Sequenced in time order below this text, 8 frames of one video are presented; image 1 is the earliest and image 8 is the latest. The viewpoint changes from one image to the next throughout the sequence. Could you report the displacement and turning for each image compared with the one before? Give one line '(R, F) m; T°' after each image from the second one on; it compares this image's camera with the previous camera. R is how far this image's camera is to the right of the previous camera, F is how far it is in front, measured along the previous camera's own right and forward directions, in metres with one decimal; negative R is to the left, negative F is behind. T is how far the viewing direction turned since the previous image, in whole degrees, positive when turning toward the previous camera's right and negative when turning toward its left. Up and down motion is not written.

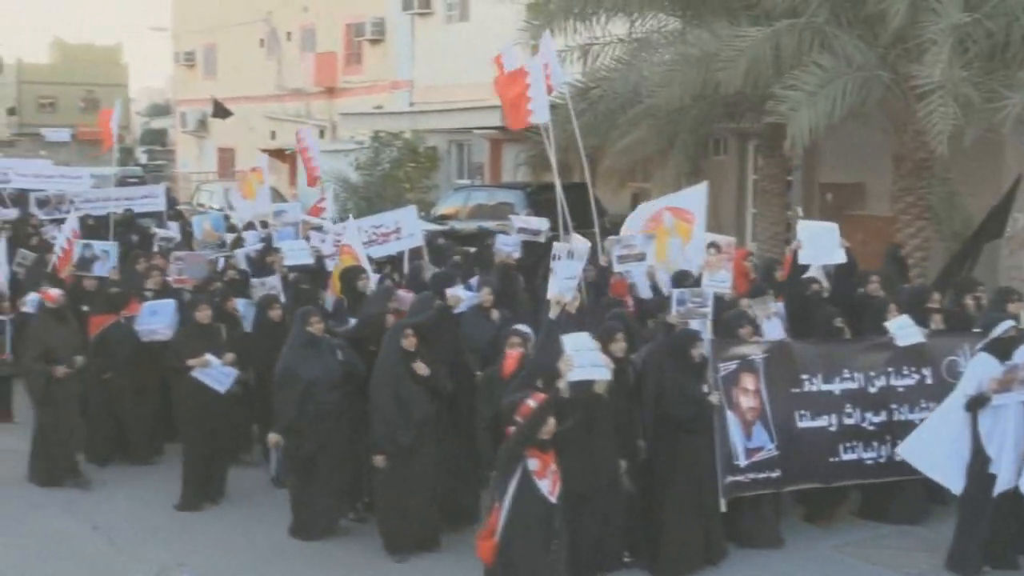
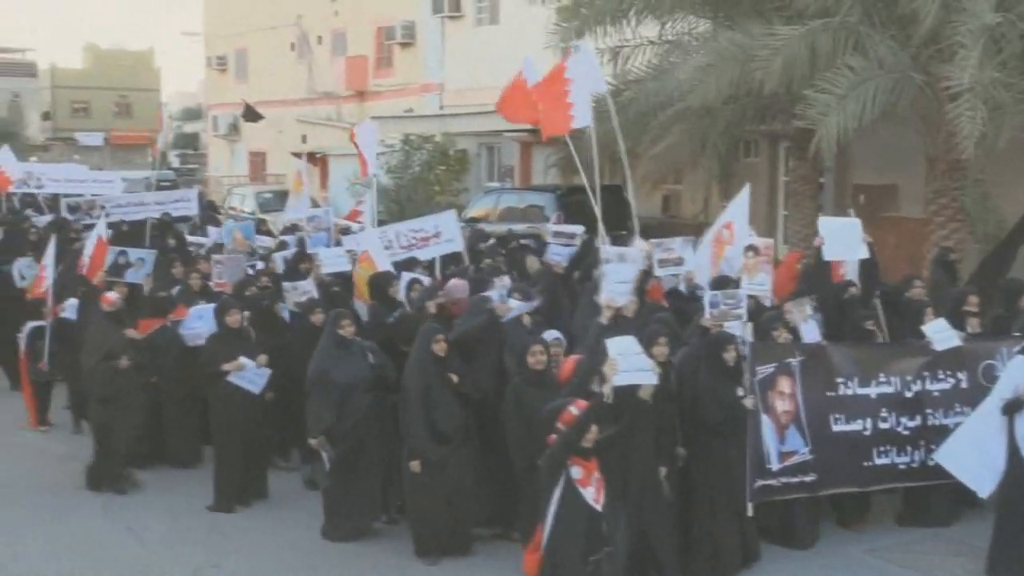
(0.0, 0.0) m; -1°
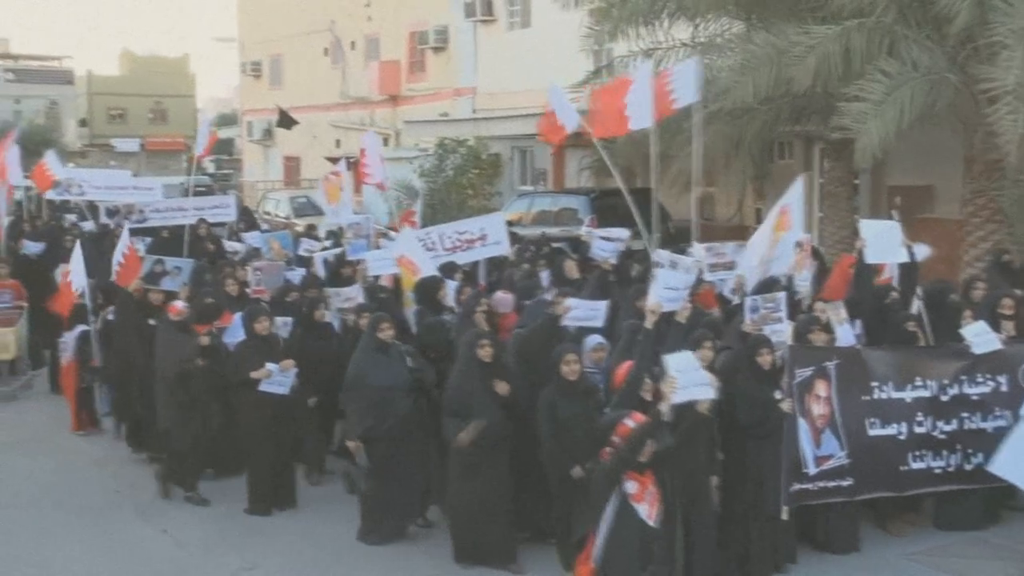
(0.0, 0.0) m; -1°
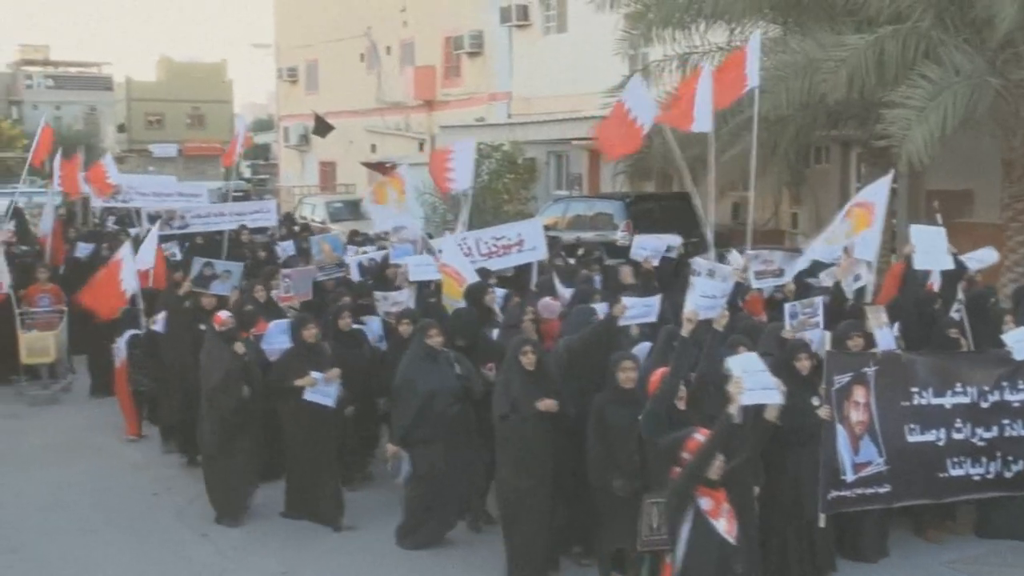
(0.0, 0.0) m; -1°
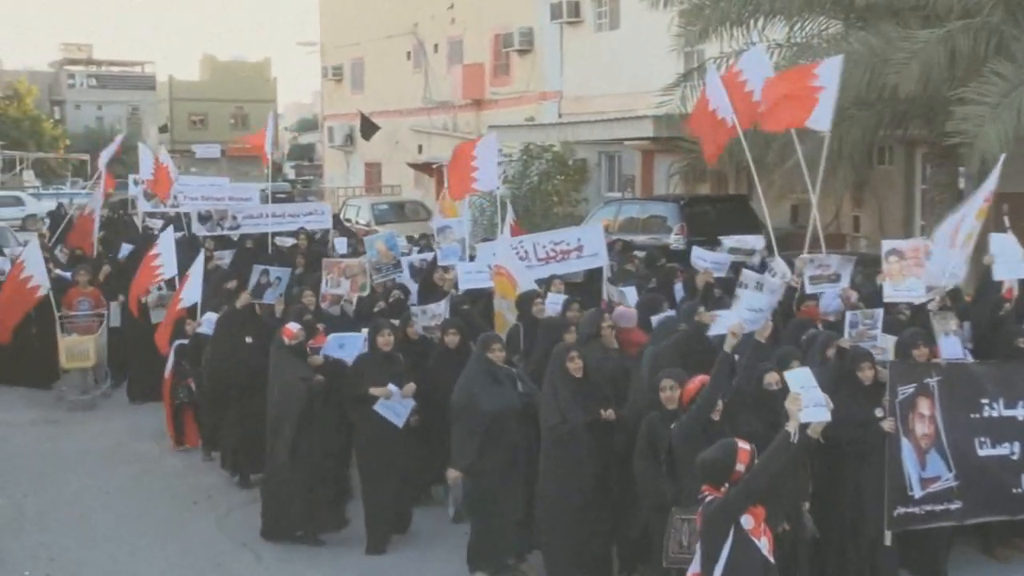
(0.0, +0.4) m; -2°
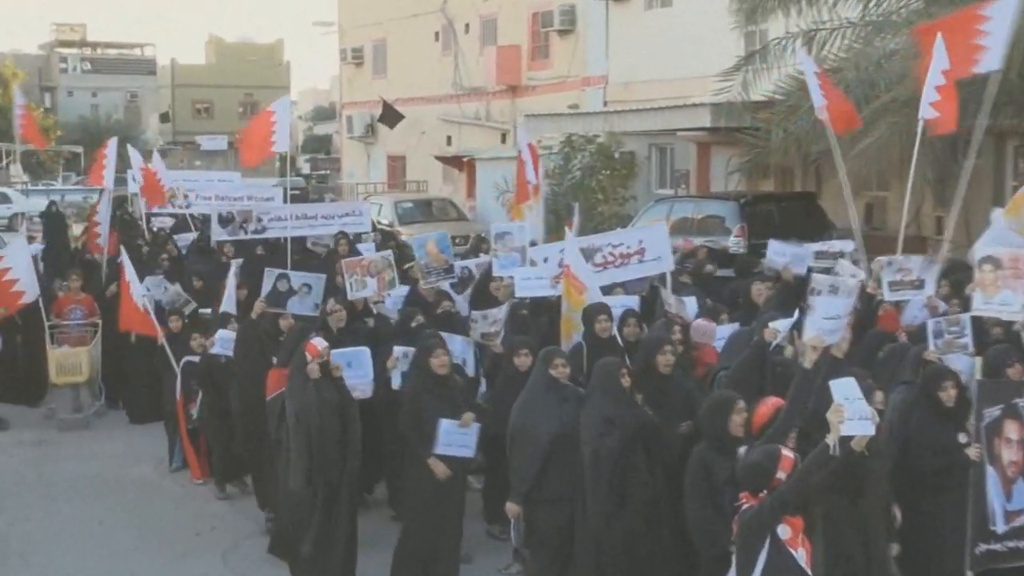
(-0.2, +1.3) m; -1°
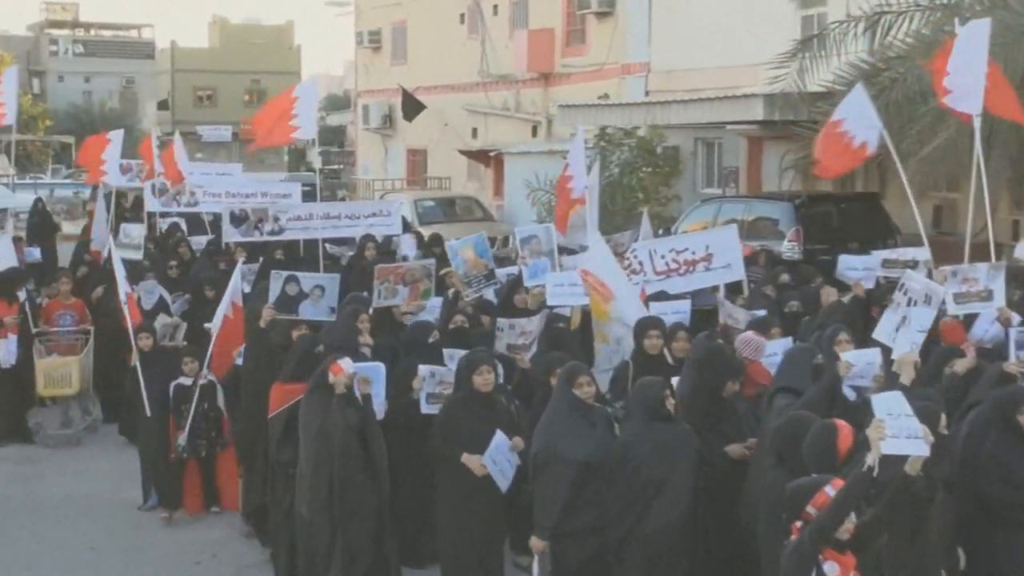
(-0.2, +1.0) m; 0°
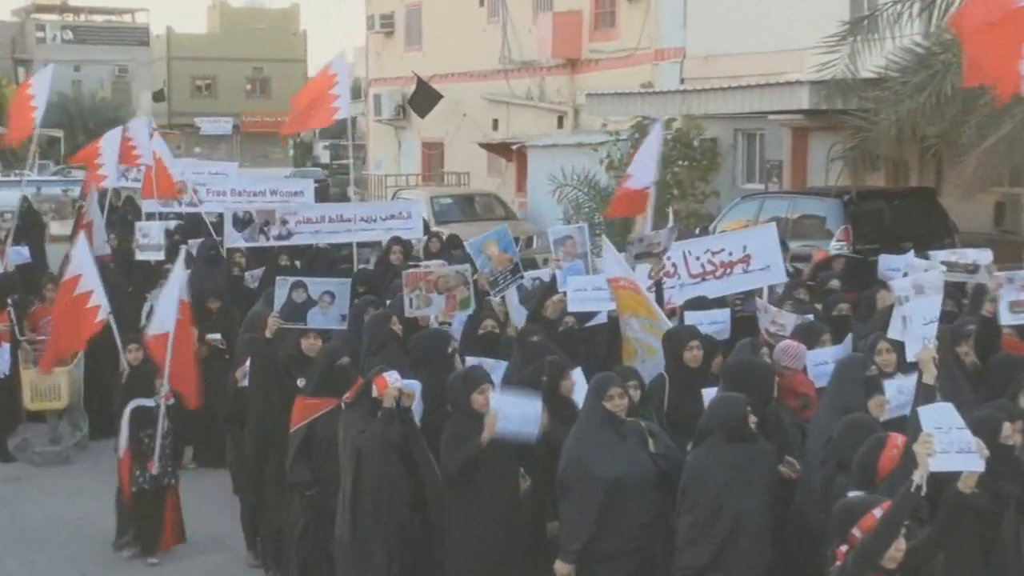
(-0.1, +0.8) m; 0°
